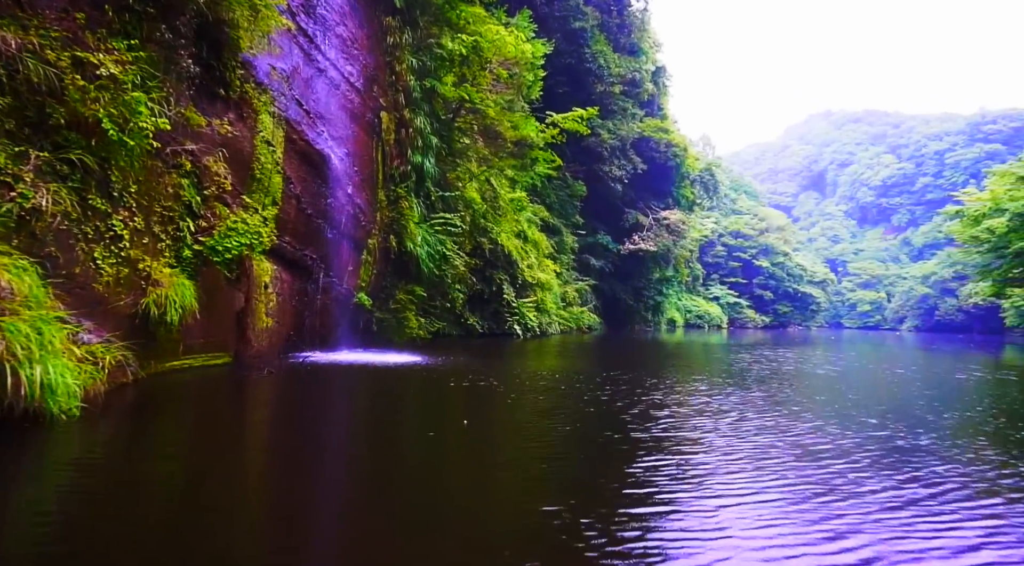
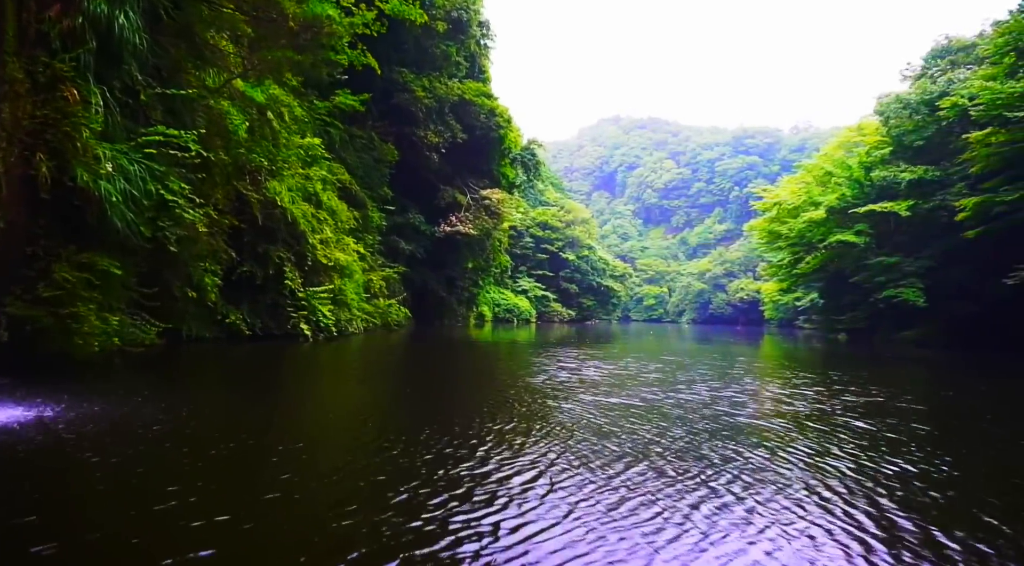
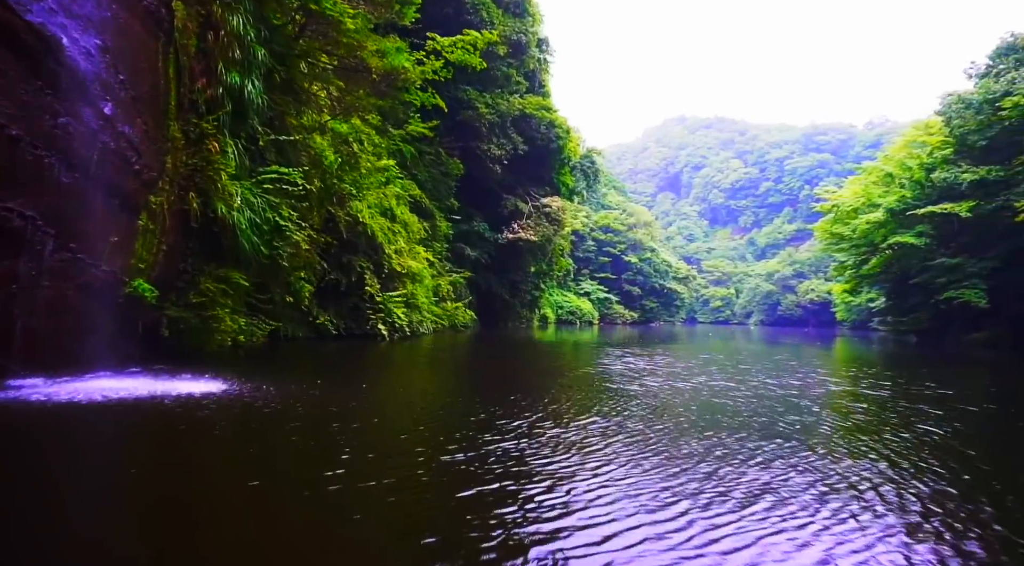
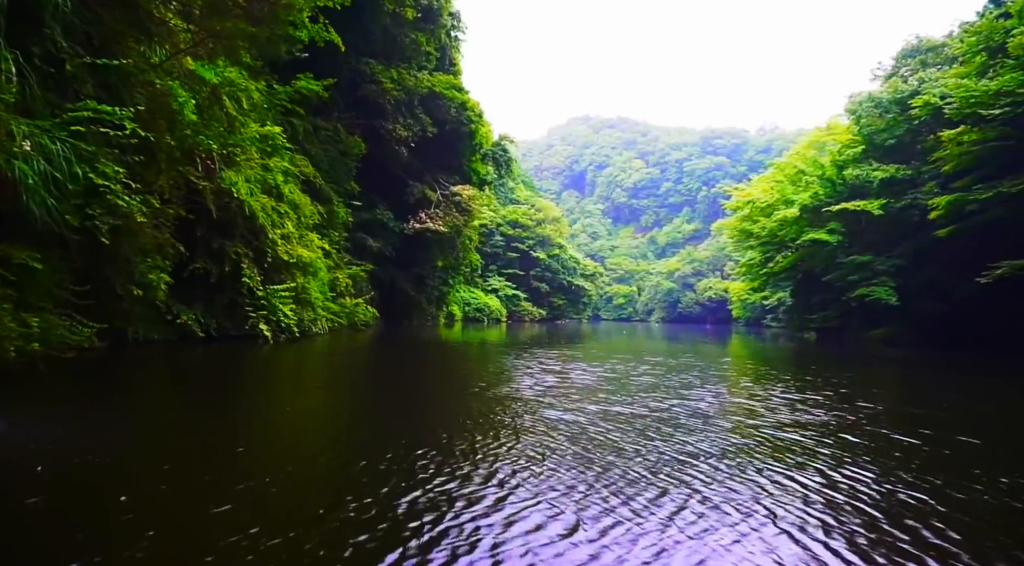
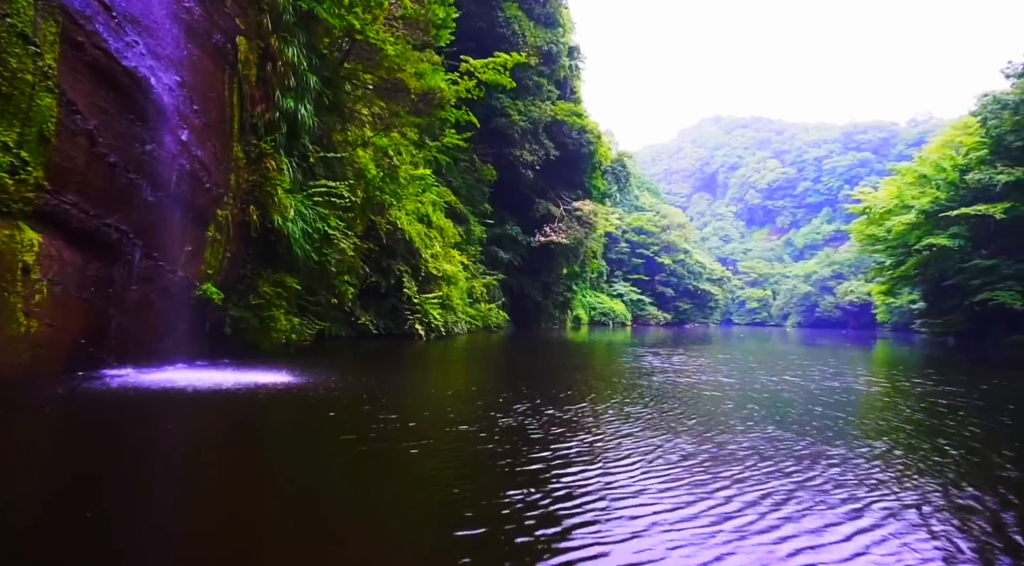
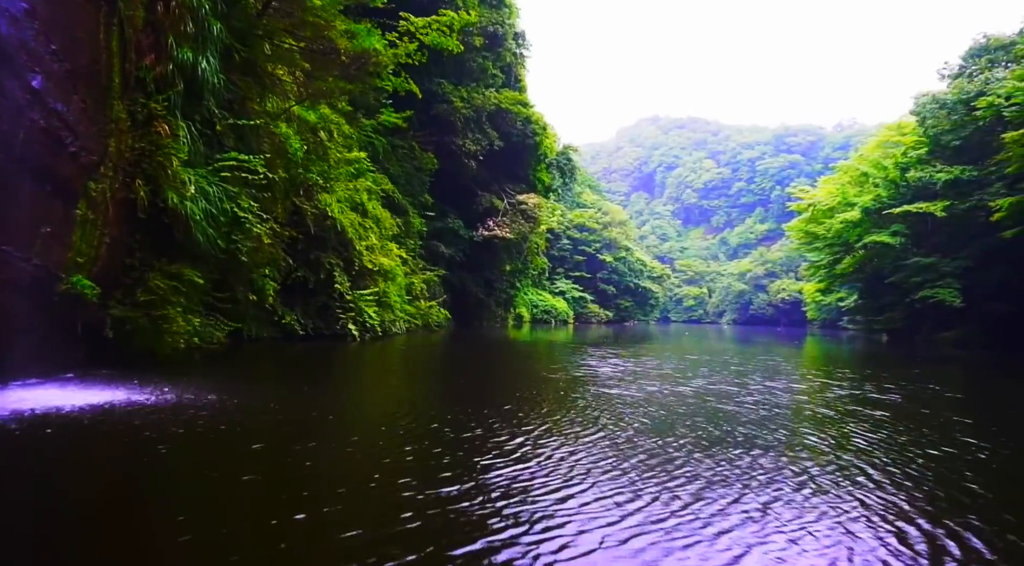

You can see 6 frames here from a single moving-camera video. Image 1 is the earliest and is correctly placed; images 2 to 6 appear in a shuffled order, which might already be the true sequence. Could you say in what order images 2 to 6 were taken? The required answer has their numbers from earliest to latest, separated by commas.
5, 3, 6, 2, 4
